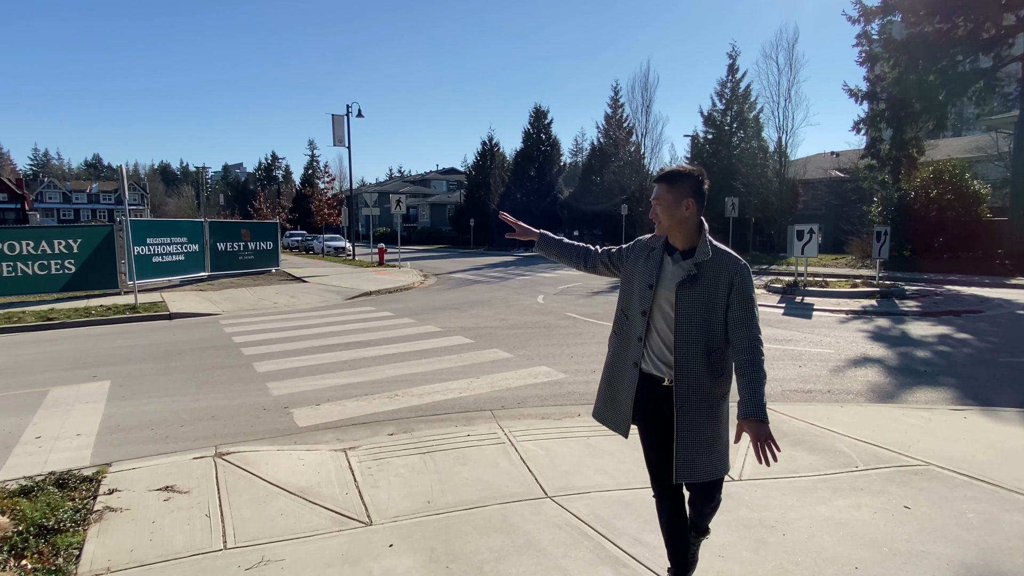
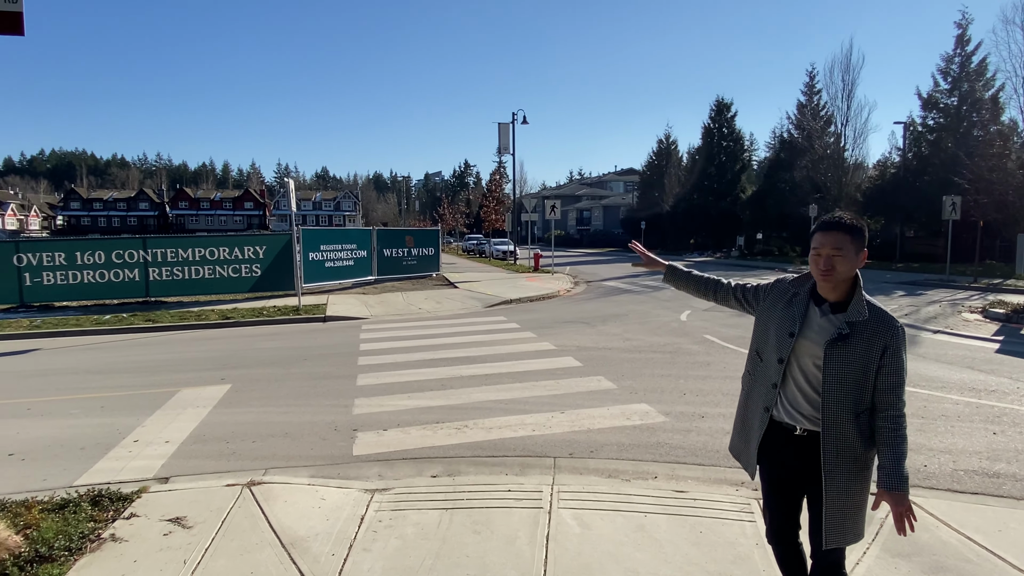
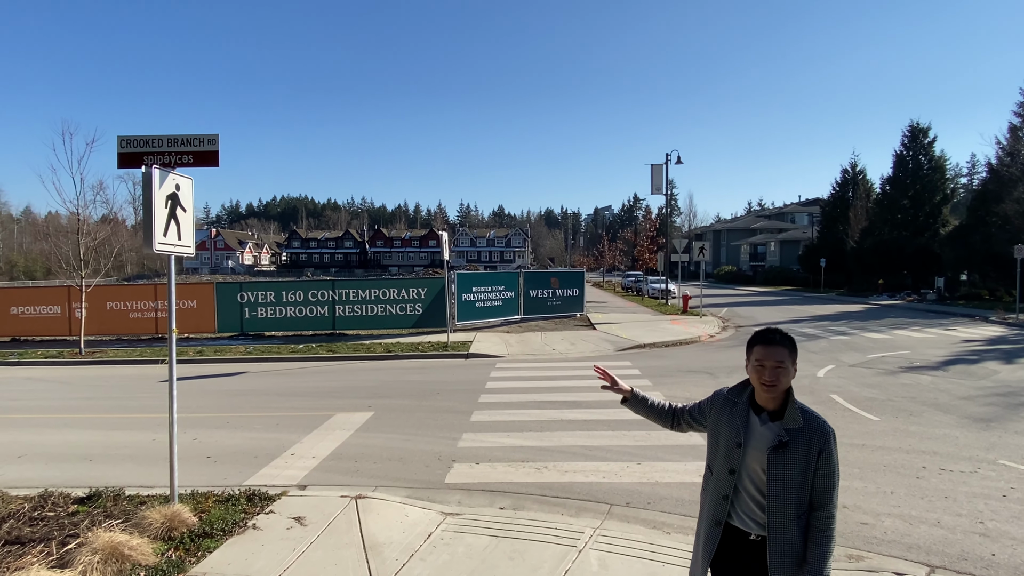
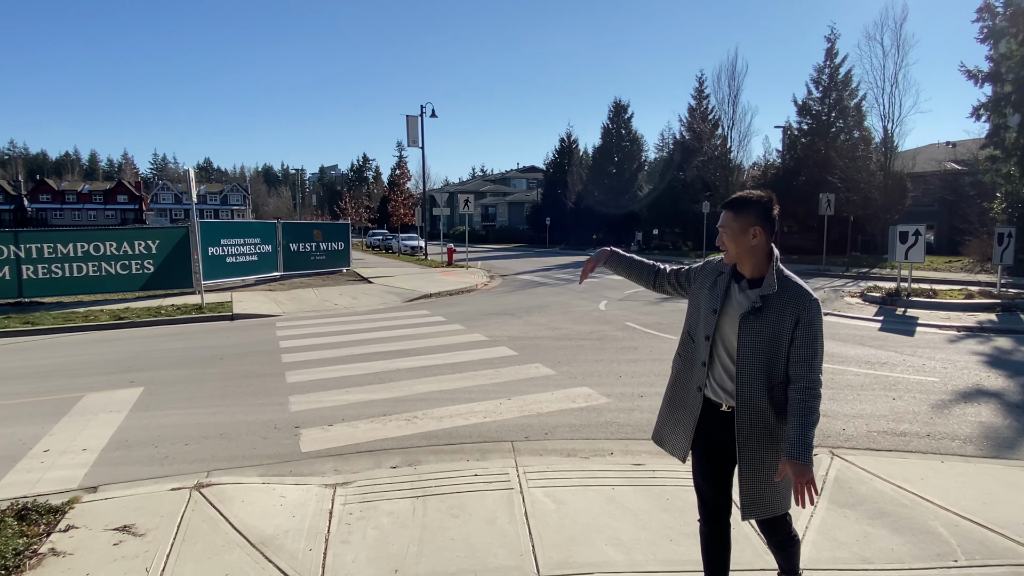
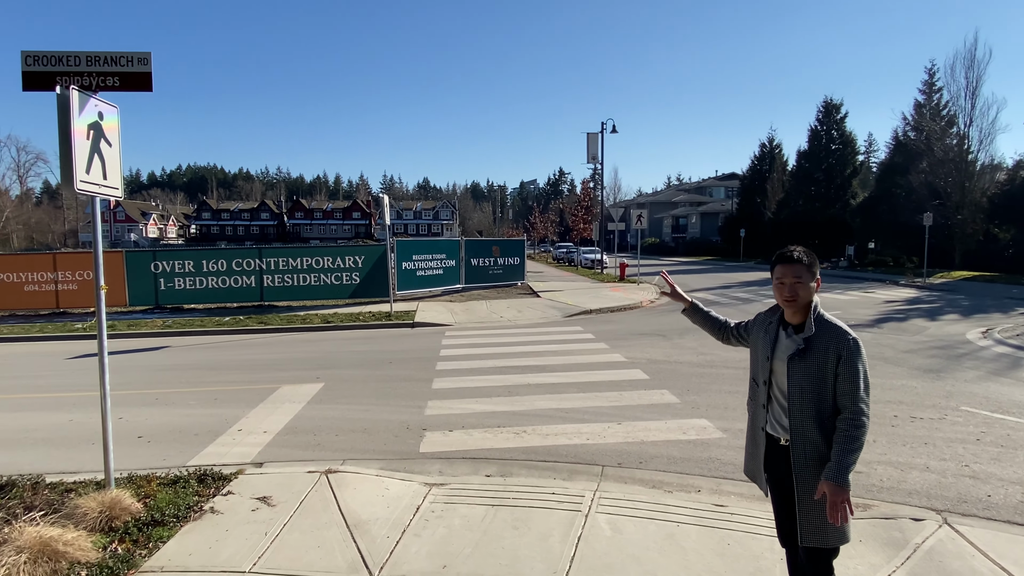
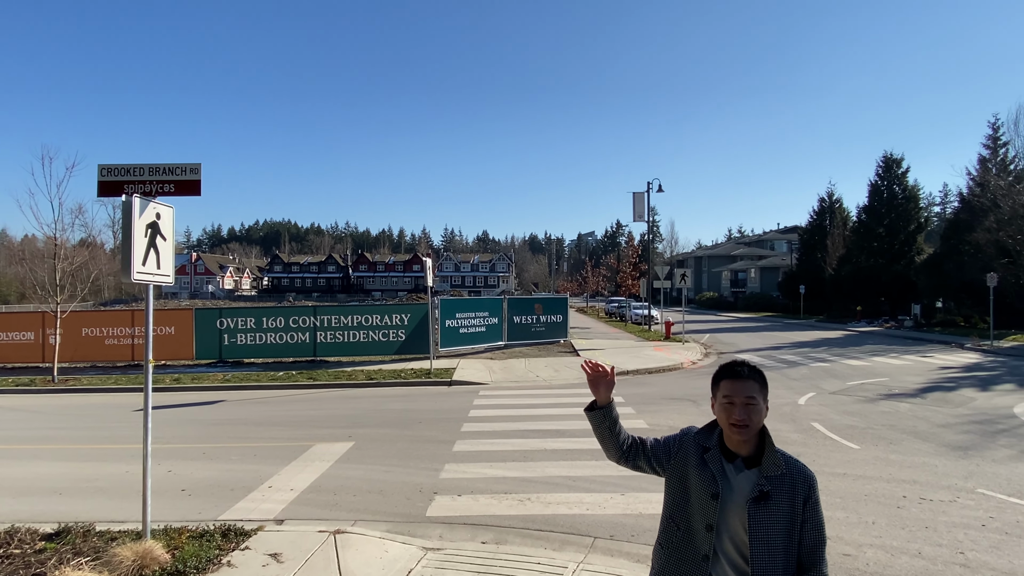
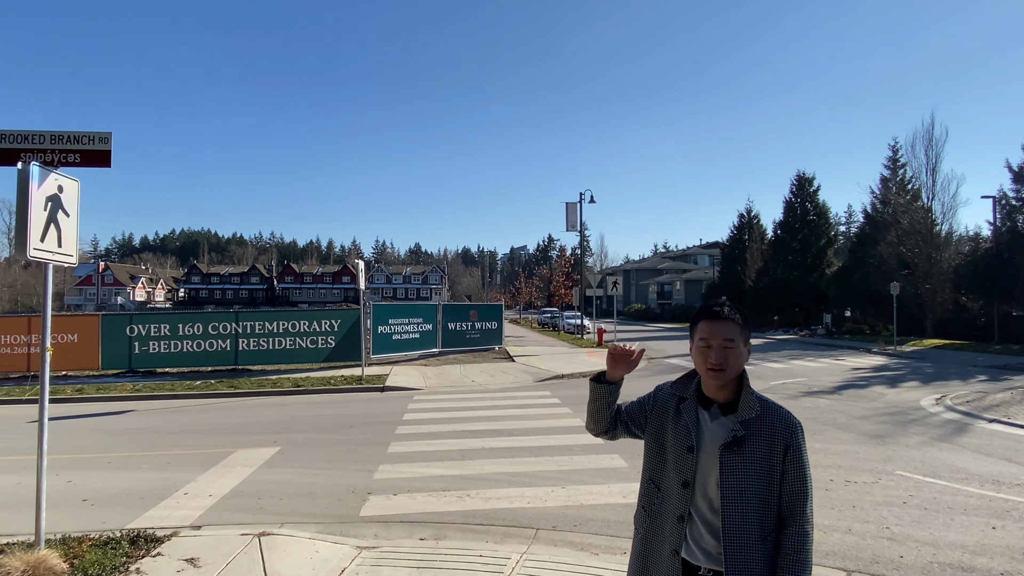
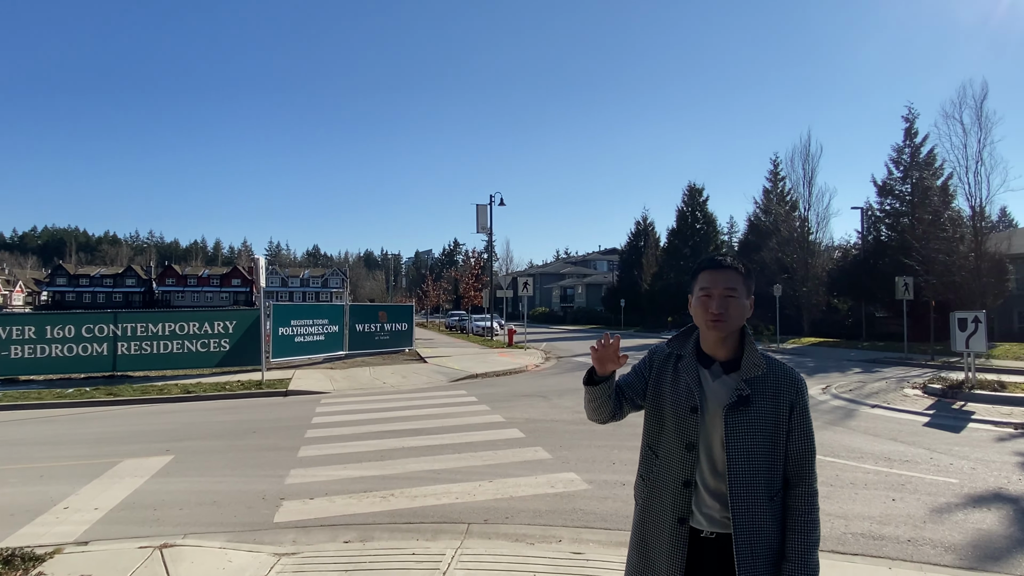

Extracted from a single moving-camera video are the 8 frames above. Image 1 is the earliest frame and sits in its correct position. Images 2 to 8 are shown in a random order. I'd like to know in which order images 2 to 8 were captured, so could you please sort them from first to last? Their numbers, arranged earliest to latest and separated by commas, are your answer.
4, 2, 5, 3, 6, 7, 8
